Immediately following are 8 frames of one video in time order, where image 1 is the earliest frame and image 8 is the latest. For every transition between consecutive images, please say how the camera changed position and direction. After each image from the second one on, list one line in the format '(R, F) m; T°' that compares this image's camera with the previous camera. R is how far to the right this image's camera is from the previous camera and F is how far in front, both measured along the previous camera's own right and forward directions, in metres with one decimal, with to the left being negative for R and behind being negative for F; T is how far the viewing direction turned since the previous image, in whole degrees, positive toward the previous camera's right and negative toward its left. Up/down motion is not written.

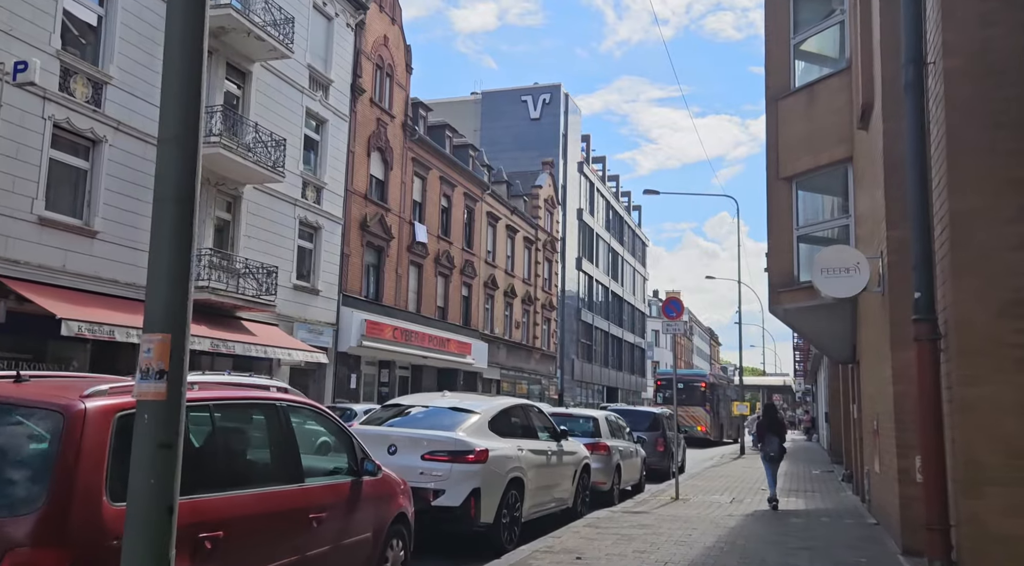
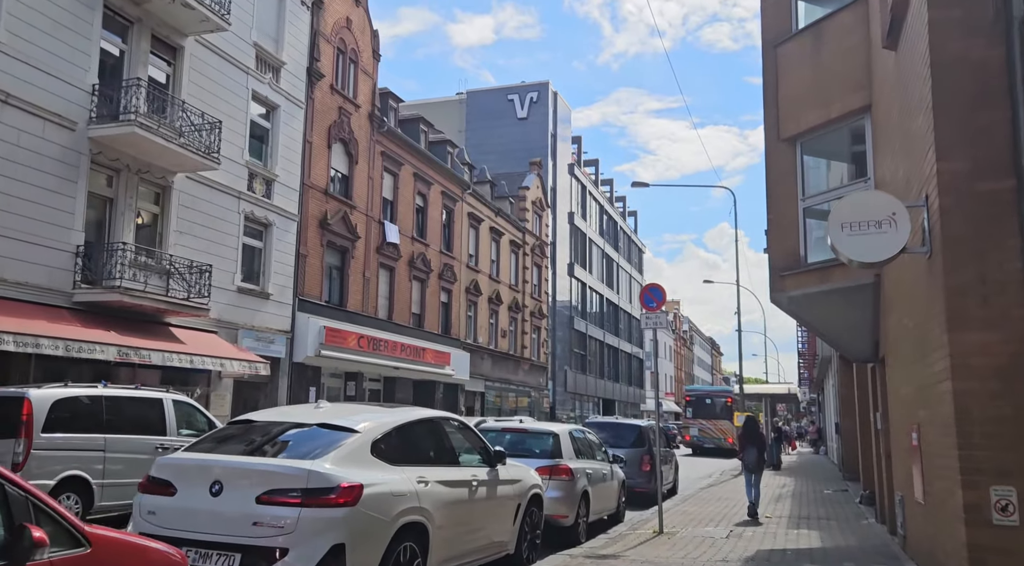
(+0.7, +2.4) m; 0°
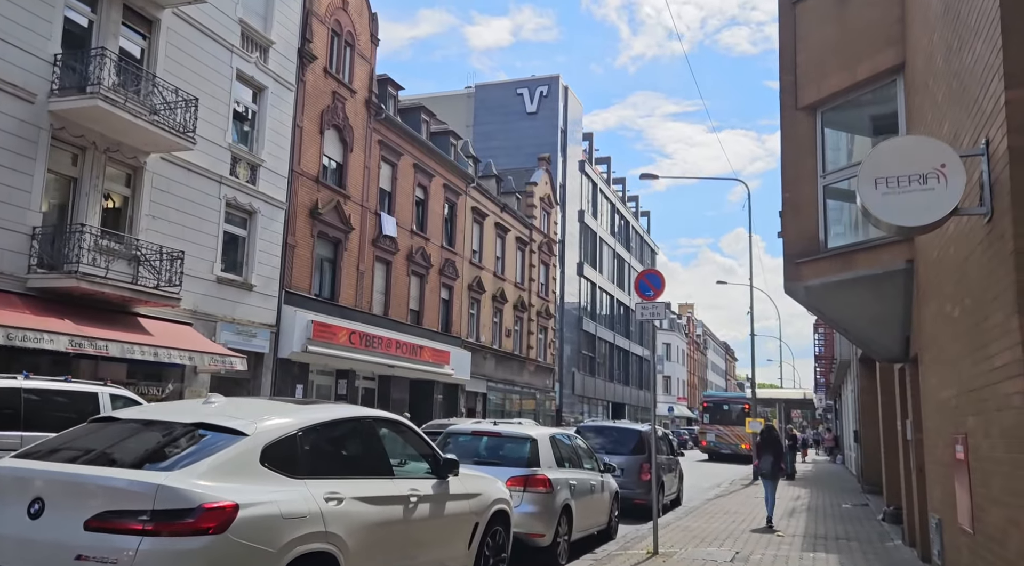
(+0.4, +1.3) m; -1°
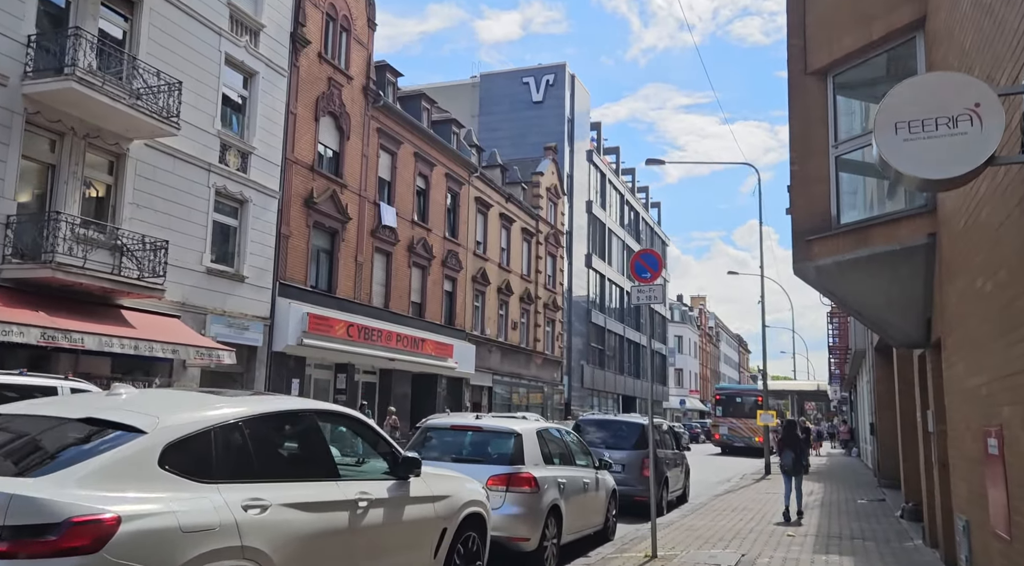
(+0.3, +0.7) m; -1°
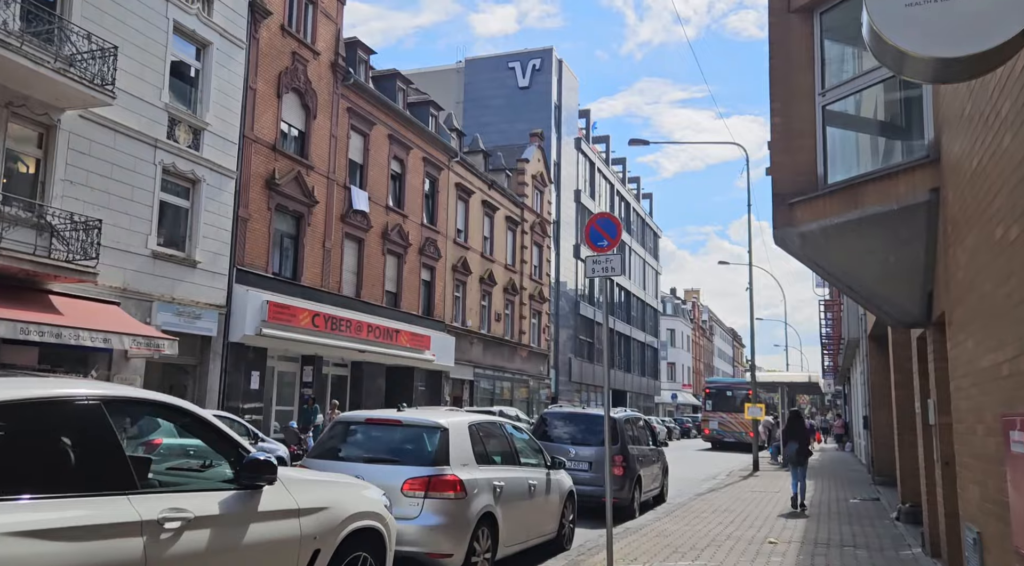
(+0.5, +1.2) m; 0°
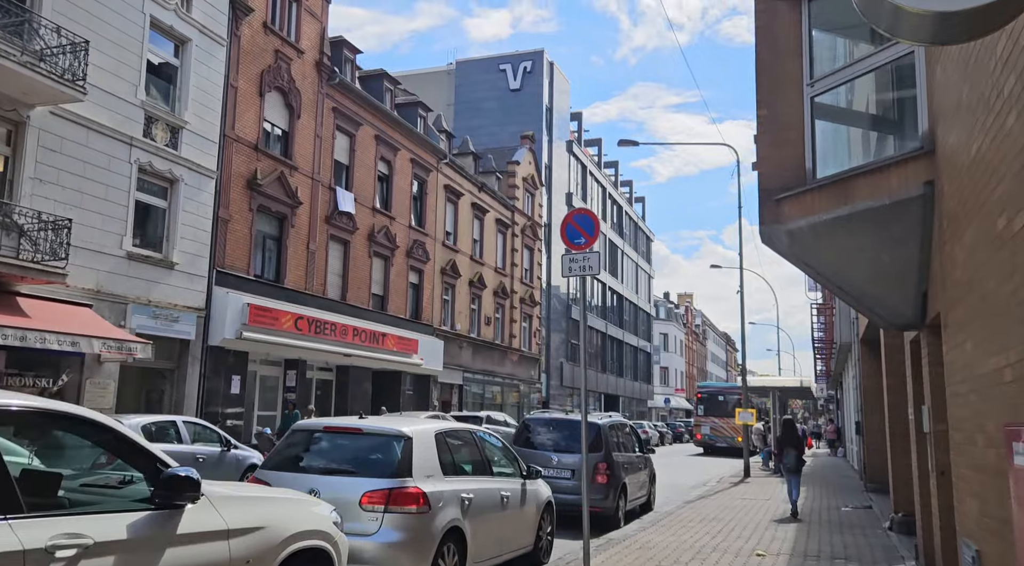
(+0.2, +0.4) m; 0°
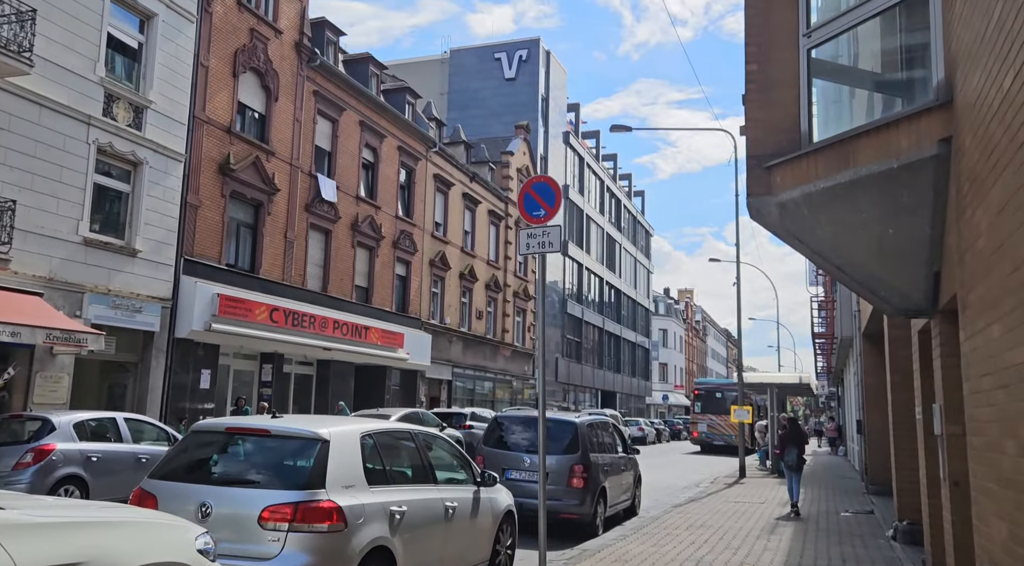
(+0.4, +1.0) m; 0°
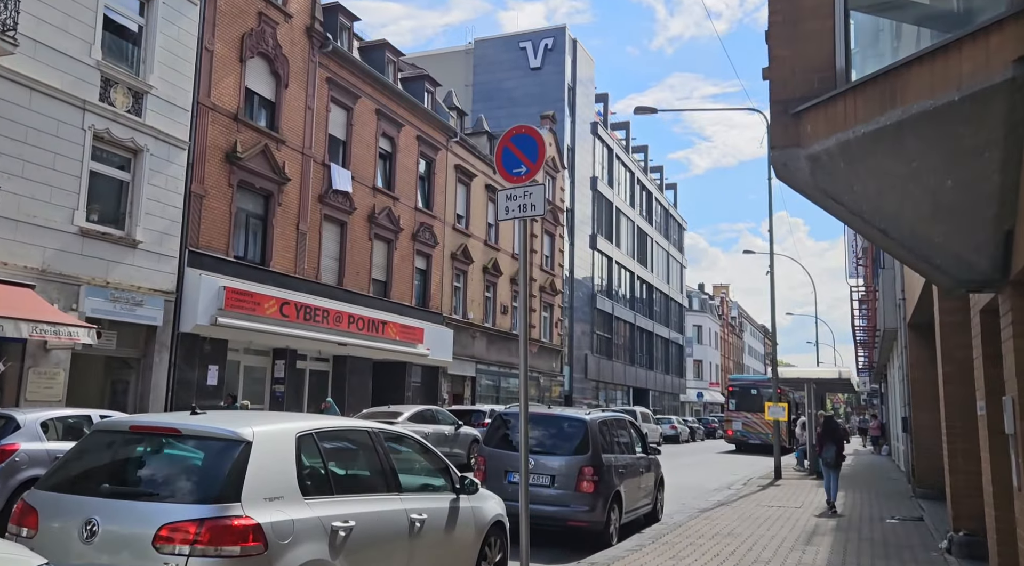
(+0.4, +1.0) m; -2°
